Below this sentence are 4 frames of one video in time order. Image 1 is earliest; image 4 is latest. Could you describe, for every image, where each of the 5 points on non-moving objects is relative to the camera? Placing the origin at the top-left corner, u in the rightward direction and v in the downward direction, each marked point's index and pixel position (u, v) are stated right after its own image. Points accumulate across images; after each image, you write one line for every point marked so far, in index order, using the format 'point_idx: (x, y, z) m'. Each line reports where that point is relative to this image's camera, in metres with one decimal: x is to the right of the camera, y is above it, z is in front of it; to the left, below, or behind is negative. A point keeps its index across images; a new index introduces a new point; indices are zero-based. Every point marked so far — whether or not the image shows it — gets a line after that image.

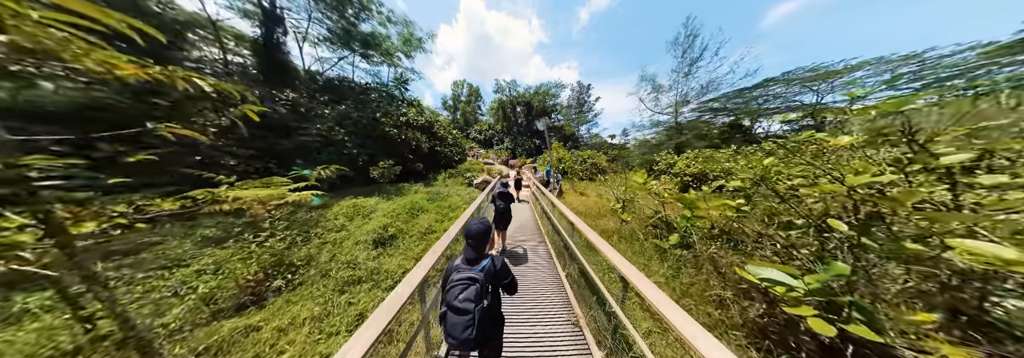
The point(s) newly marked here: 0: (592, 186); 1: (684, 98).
0: (+4.5, -0.5, +10.0) m
1: (+13.7, +6.5, +13.7) m
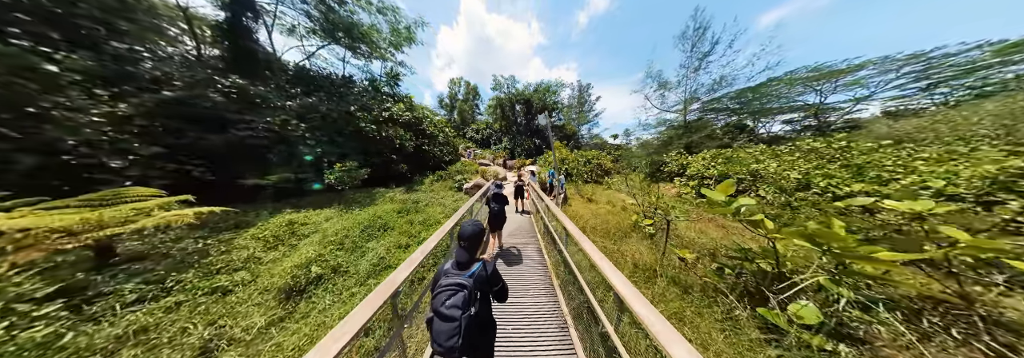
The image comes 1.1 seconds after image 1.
0: (+4.4, -0.6, +9.1) m
1: (+13.6, +6.4, +12.9) m
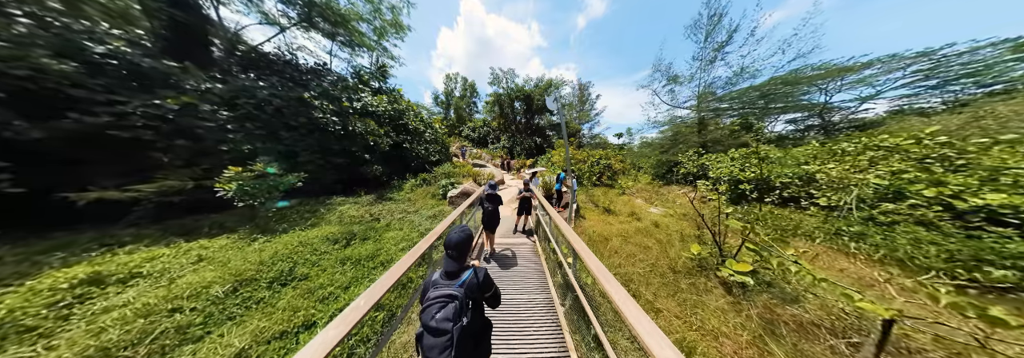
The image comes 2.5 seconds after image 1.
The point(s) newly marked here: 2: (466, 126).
0: (+4.4, -0.8, +8.0) m
1: (+13.6, +6.2, +11.8) m
2: (-5.1, +6.1, +19.5) m
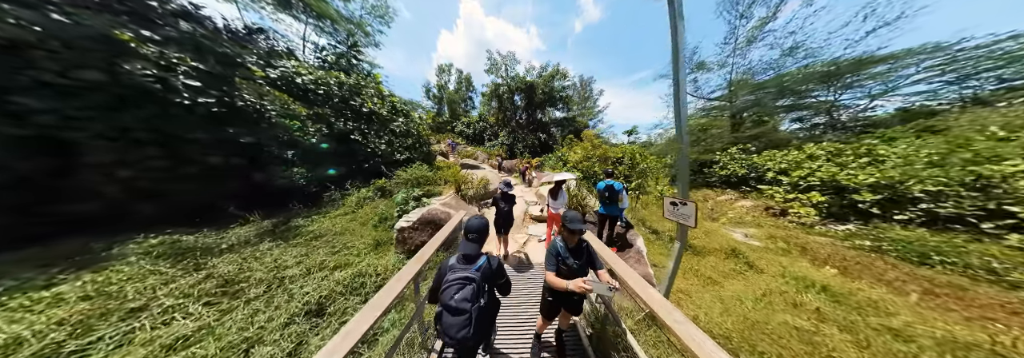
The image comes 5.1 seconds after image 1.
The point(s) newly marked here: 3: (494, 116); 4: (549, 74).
0: (+4.4, -0.9, +6.1) m
1: (+13.6, +6.1, +10.0) m
2: (-5.2, +5.9, +17.6) m
3: (-1.7, +6.1, +16.4) m
4: (+3.4, +9.5, +15.4) m
